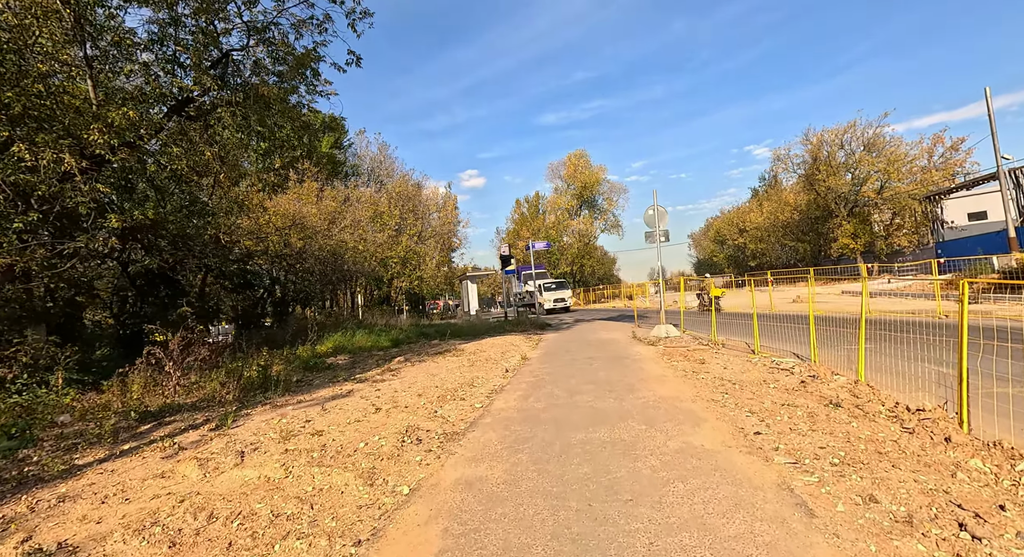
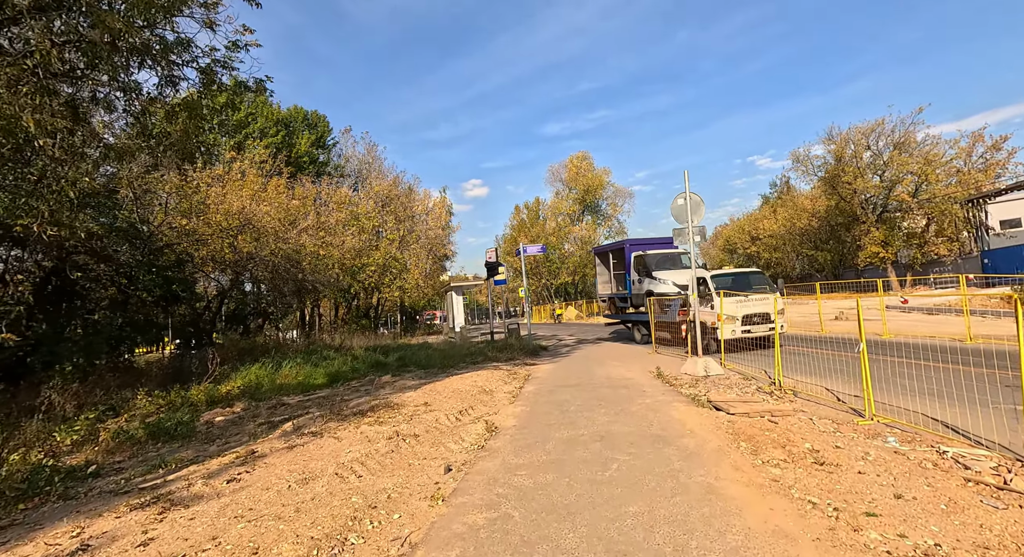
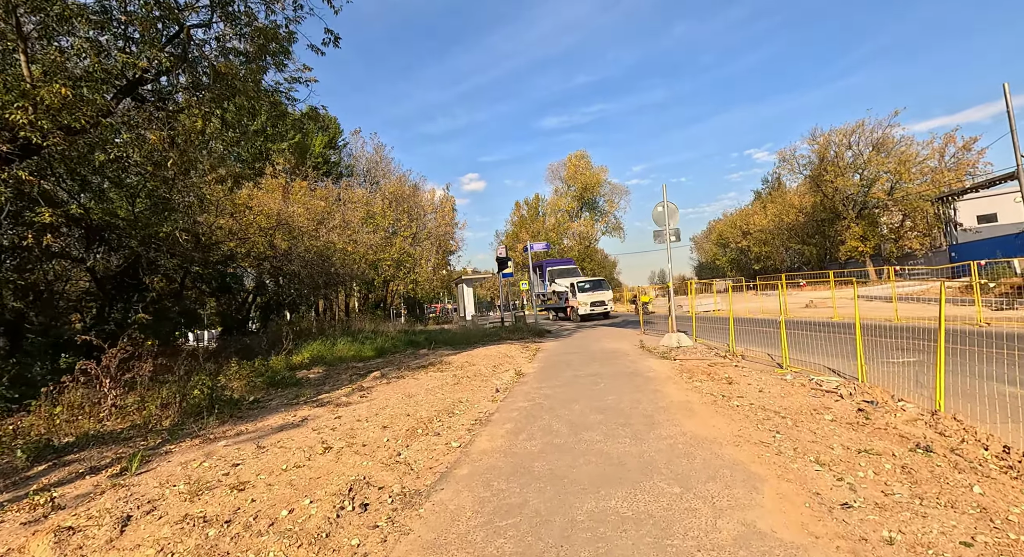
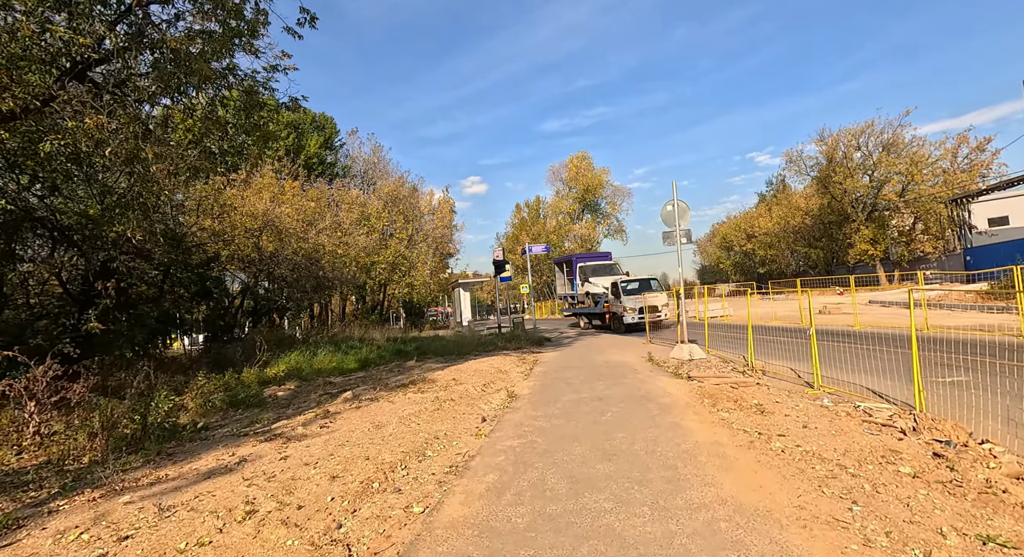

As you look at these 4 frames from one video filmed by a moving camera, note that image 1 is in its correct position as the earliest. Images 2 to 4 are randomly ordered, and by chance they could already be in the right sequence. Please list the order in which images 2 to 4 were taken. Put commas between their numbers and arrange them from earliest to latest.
3, 4, 2
